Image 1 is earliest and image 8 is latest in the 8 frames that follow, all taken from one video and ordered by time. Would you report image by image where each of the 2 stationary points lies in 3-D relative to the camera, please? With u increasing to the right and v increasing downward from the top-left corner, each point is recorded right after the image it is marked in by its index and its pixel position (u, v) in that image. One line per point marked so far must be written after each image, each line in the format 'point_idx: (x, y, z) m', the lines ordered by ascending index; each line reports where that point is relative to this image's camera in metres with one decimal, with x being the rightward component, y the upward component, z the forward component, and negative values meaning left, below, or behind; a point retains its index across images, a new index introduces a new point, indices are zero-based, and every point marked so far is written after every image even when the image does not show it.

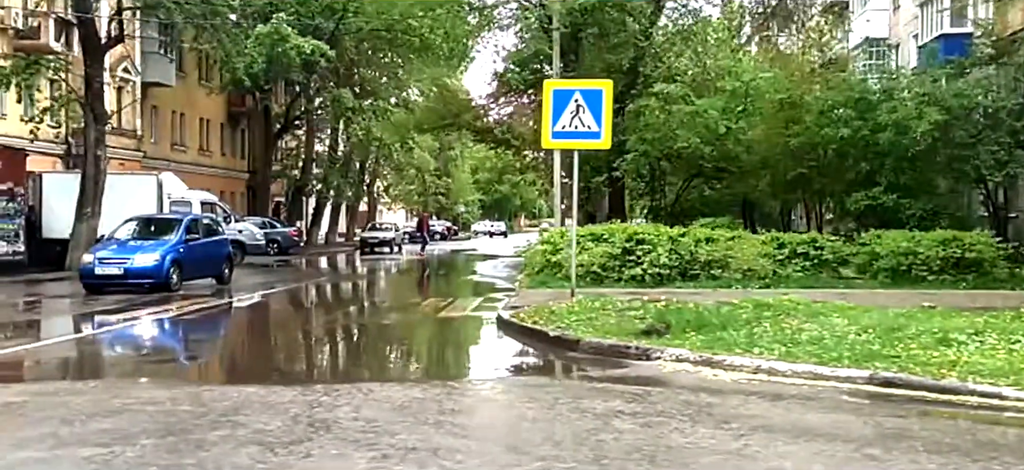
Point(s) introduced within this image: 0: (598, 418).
0: (+0.5, -1.1, +7.1) m
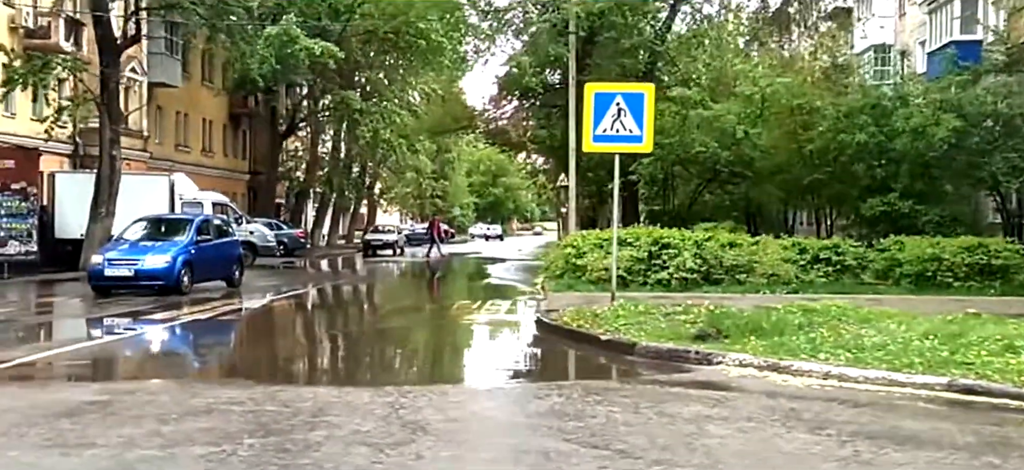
0: (+1.1, -1.2, +7.0) m
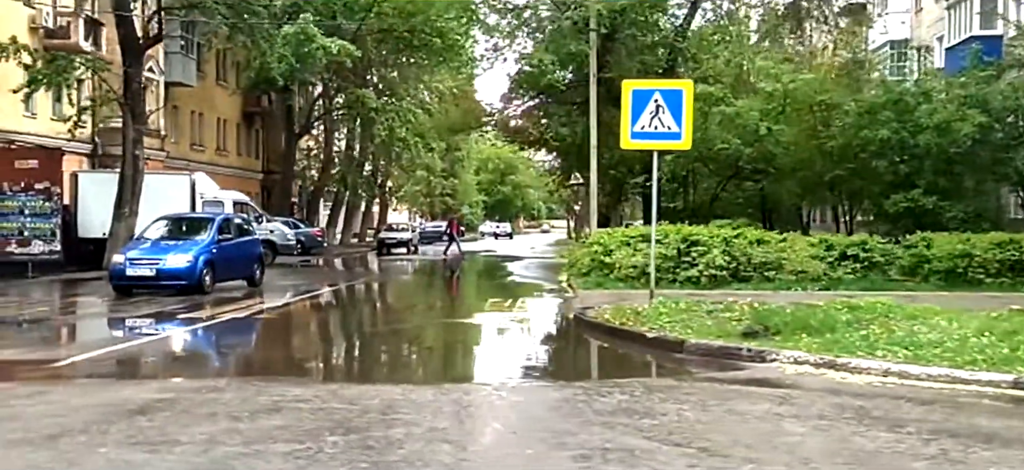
0: (+1.5, -1.1, +7.0) m
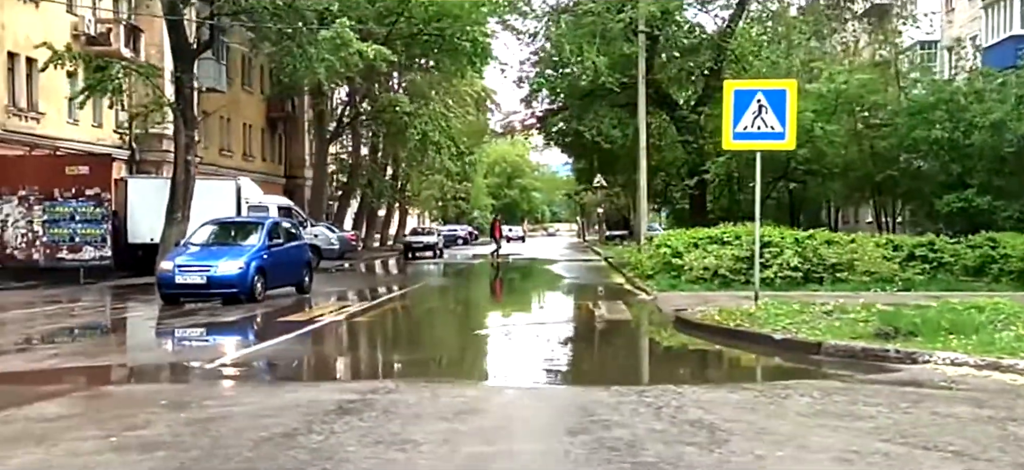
0: (+2.8, -1.1, +6.8) m
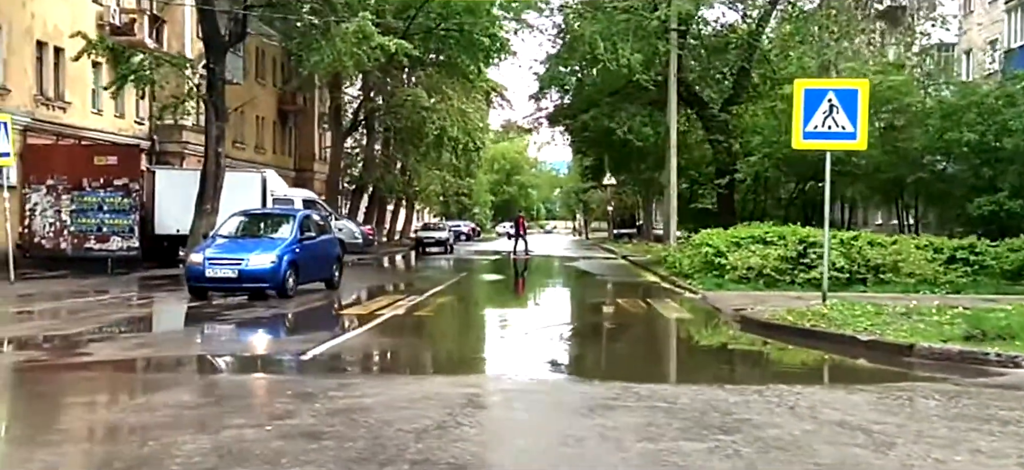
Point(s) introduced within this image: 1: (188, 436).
0: (+3.7, -1.1, +6.7) m
1: (-1.7, -1.0, +5.9) m
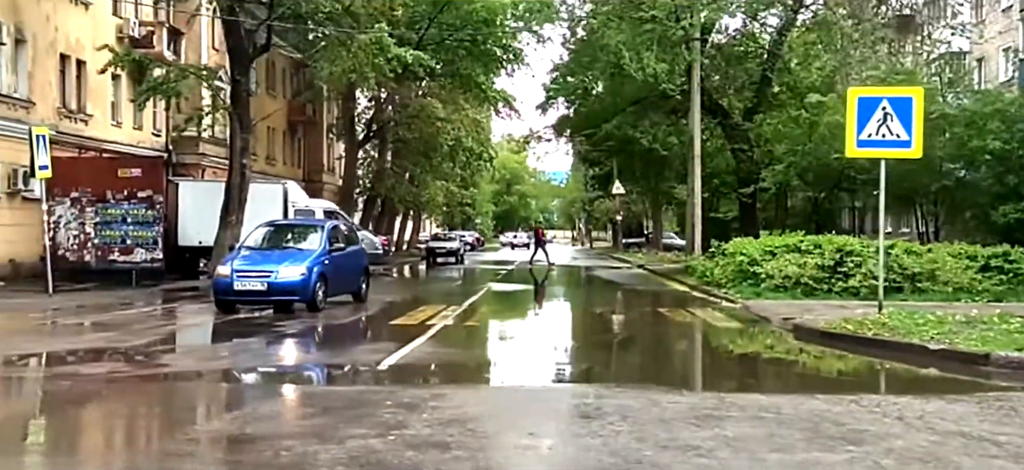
0: (+4.3, -1.2, +6.5) m
1: (-1.0, -1.1, +5.9) m
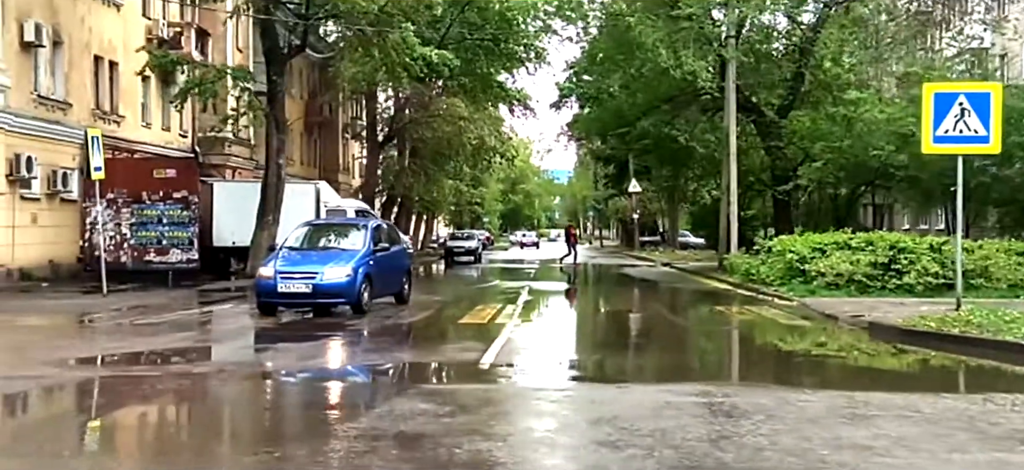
0: (+5.2, -1.1, +6.3) m
1: (-0.2, -1.1, +5.9) m
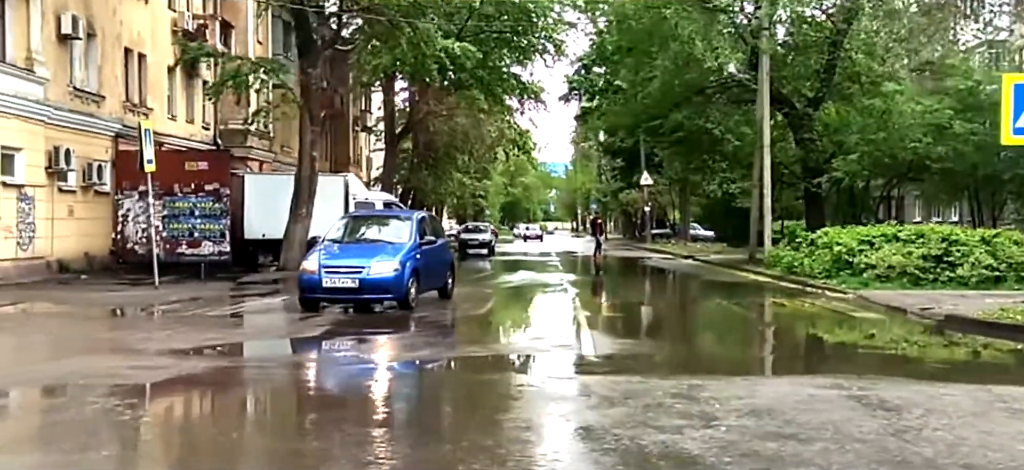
0: (+6.1, -1.1, +6.0) m
1: (+0.8, -1.0, +5.8) m
